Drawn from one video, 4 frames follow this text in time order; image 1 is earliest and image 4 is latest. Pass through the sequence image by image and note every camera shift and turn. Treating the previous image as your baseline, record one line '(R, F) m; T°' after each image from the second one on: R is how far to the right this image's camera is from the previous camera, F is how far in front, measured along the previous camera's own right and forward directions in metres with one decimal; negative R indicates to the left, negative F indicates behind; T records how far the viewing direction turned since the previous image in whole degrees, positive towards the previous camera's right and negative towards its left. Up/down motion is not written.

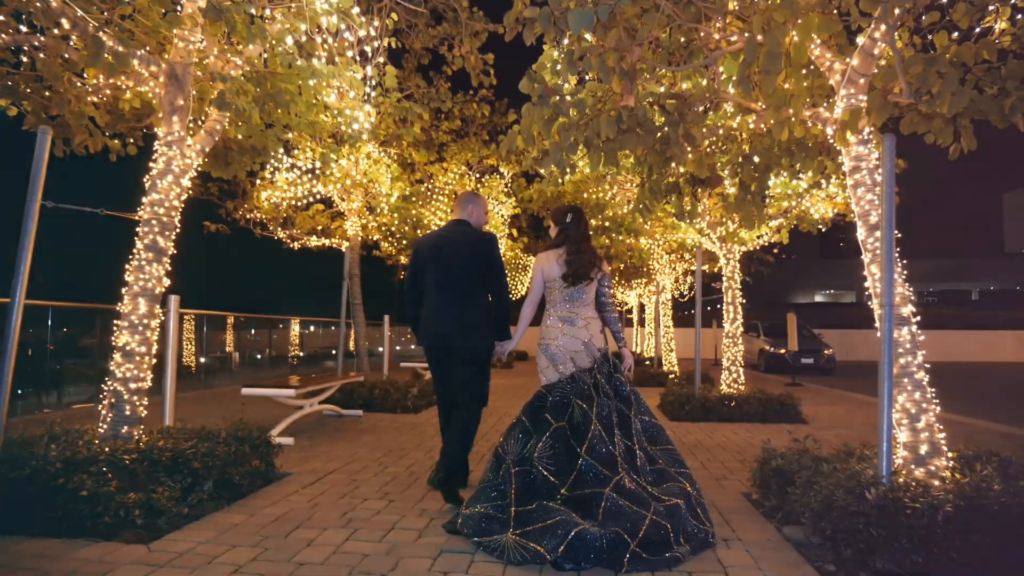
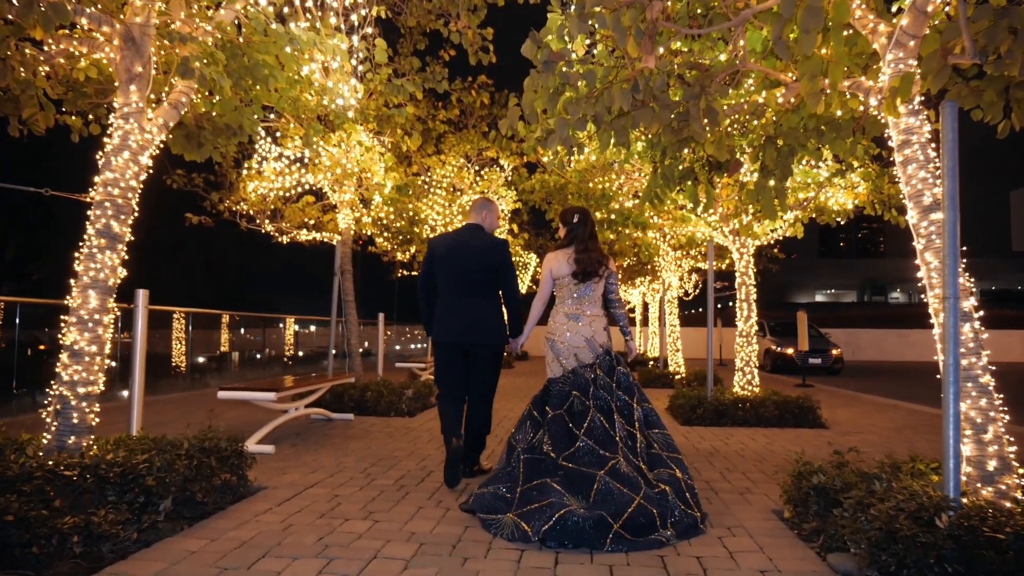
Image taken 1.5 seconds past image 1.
(0.0, +0.7) m; 0°
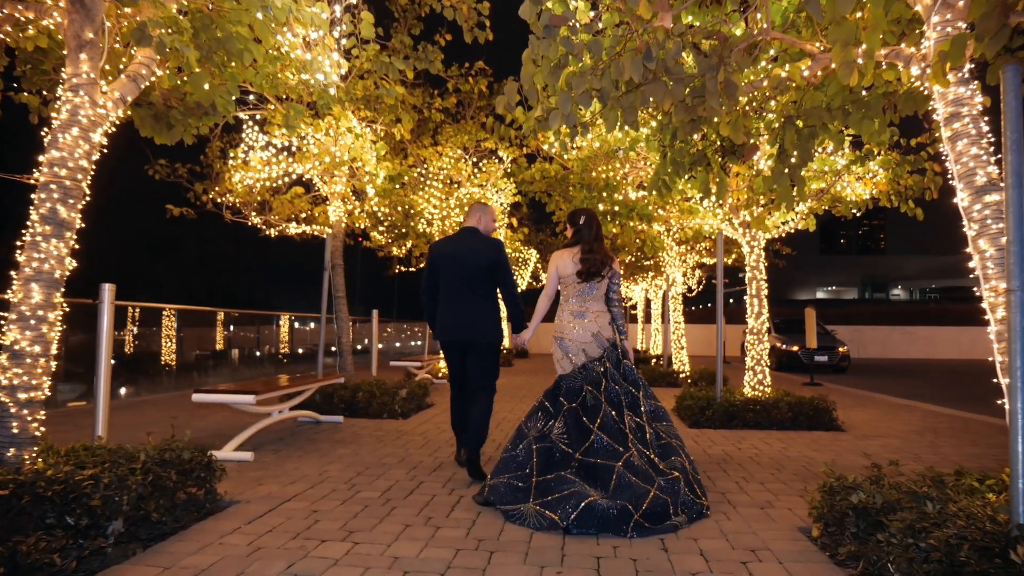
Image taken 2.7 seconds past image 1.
(0.0, +0.6) m; 0°
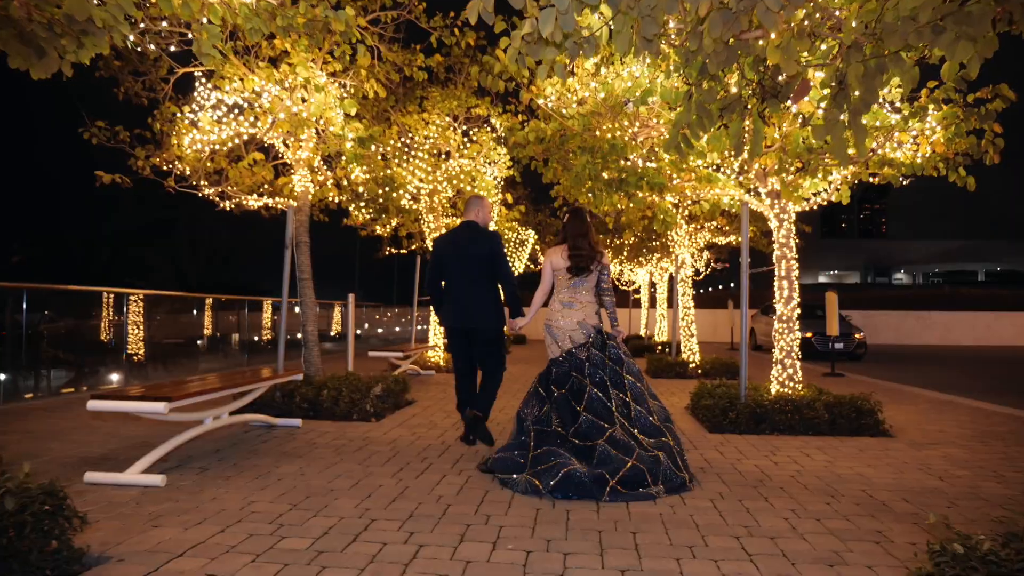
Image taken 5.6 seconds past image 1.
(+0.1, +1.5) m; 0°
